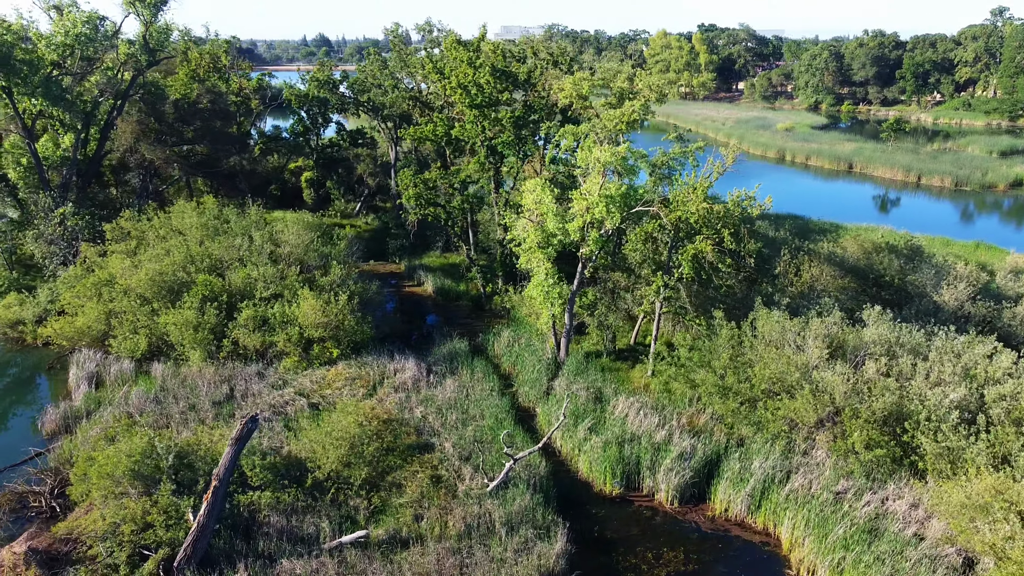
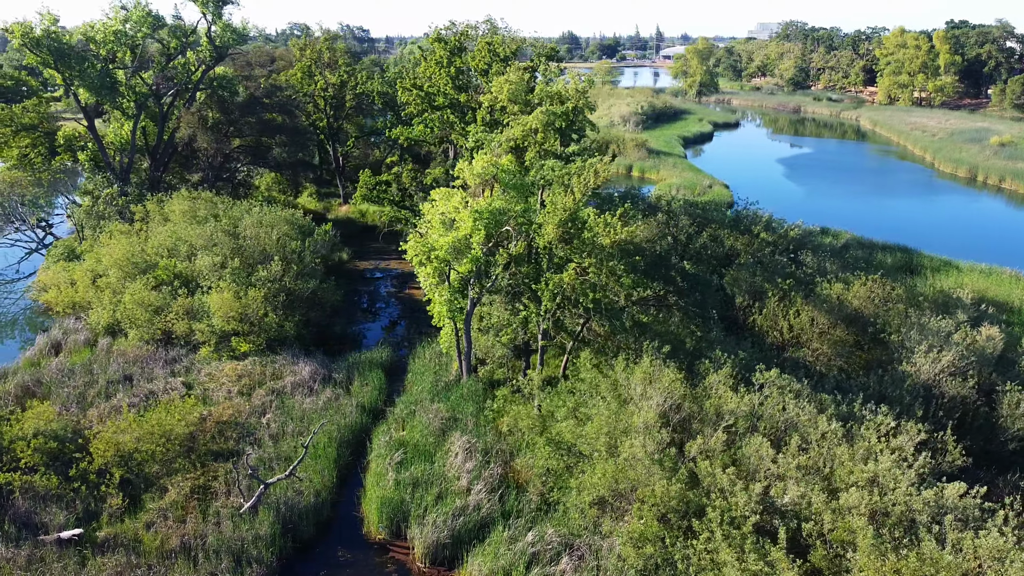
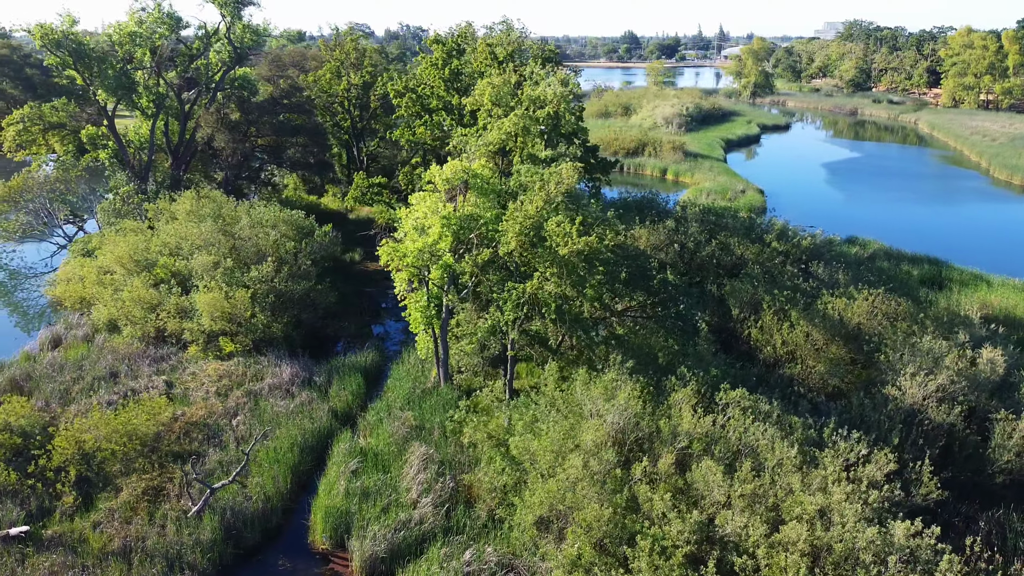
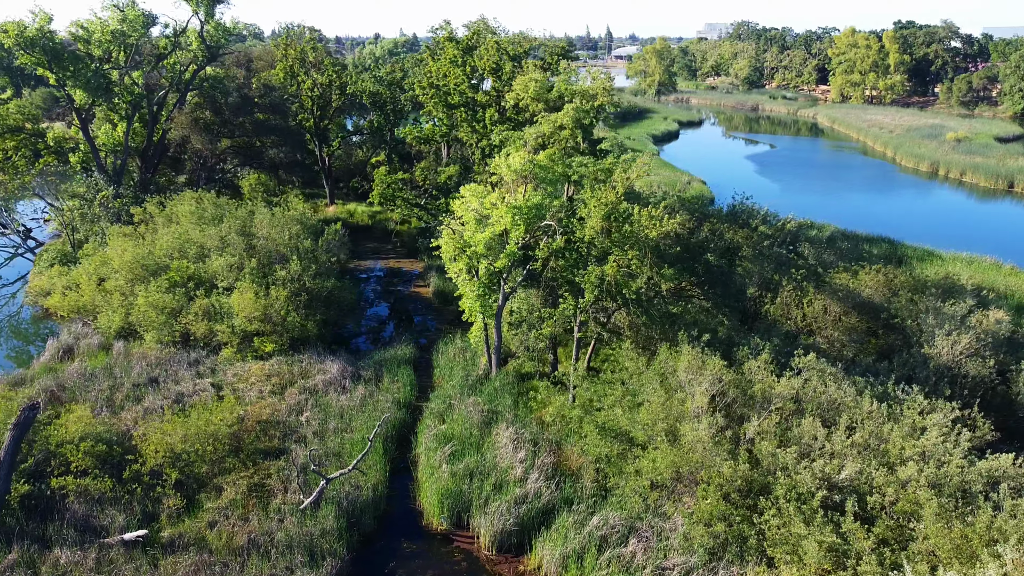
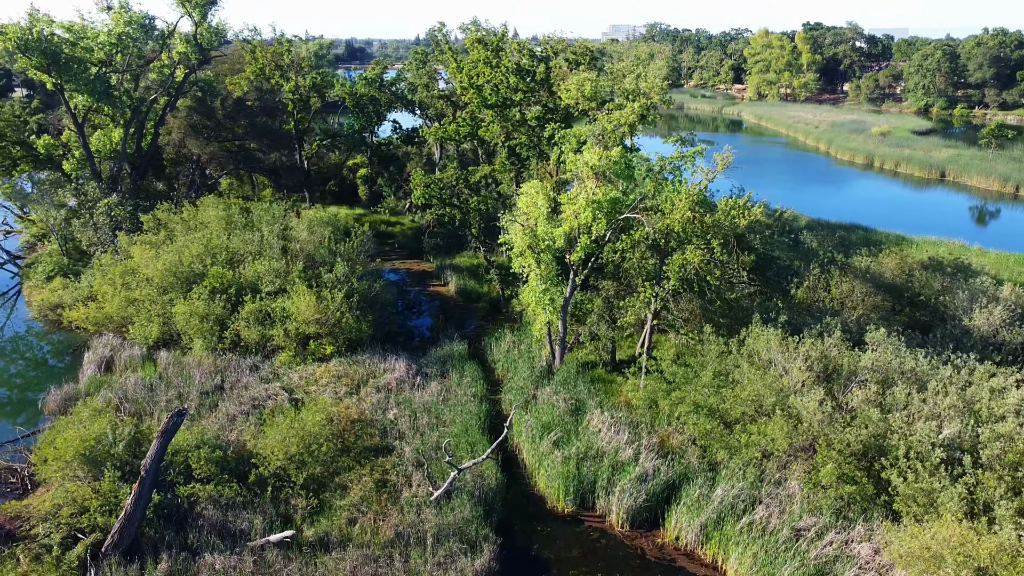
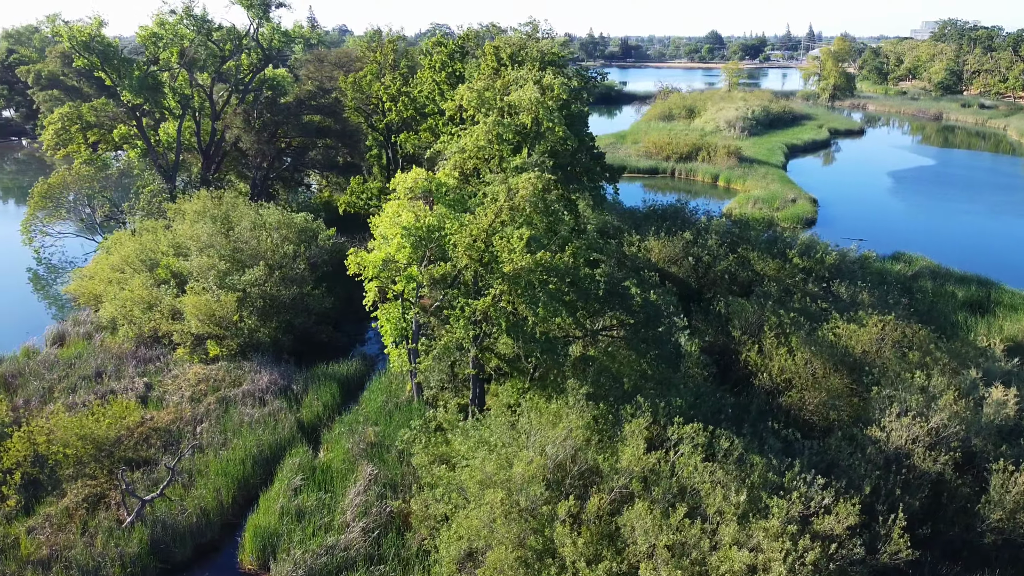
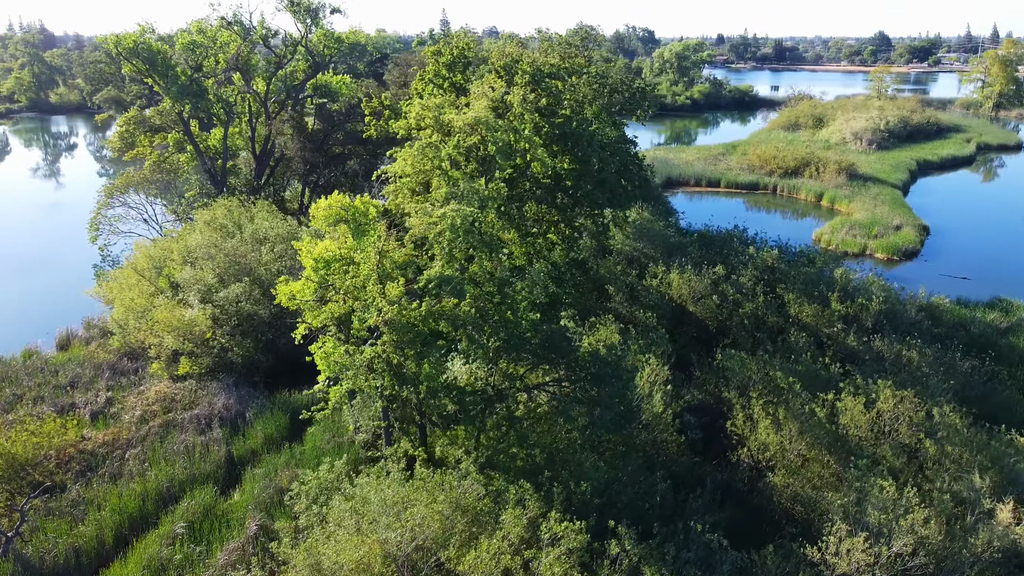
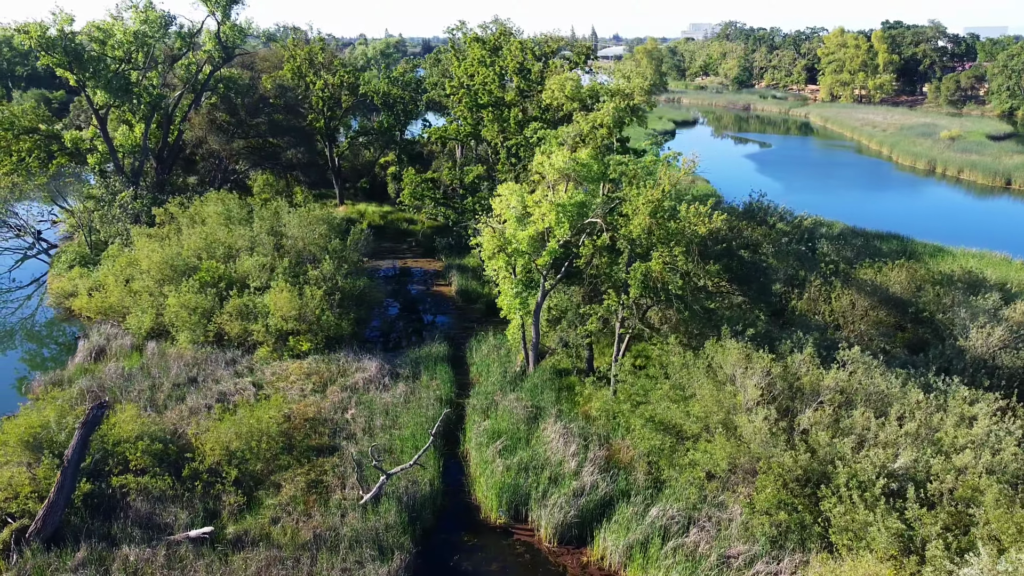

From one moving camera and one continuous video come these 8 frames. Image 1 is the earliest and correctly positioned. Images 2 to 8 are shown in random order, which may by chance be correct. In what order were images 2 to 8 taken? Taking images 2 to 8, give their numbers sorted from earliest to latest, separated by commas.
5, 8, 4, 2, 3, 6, 7
